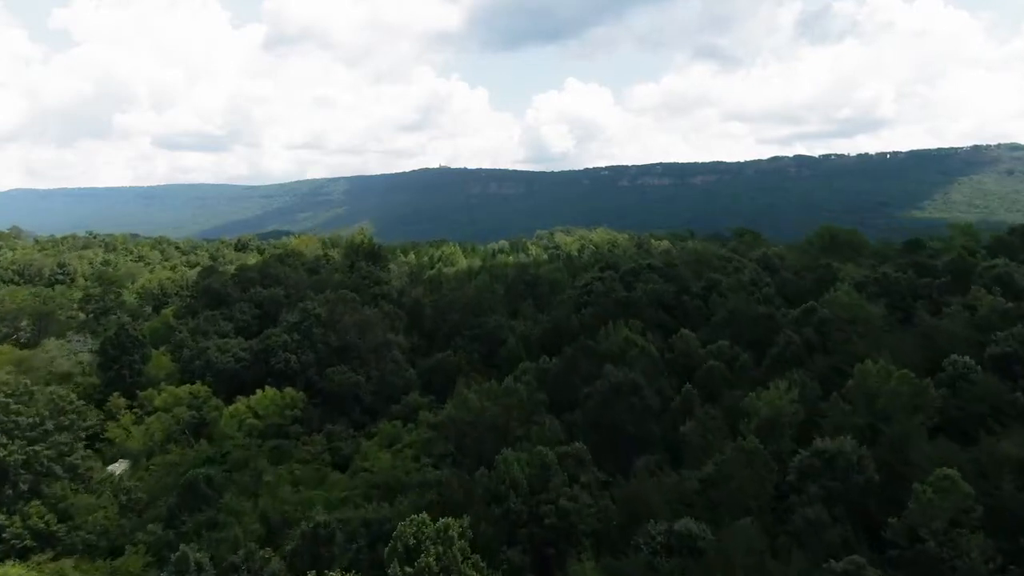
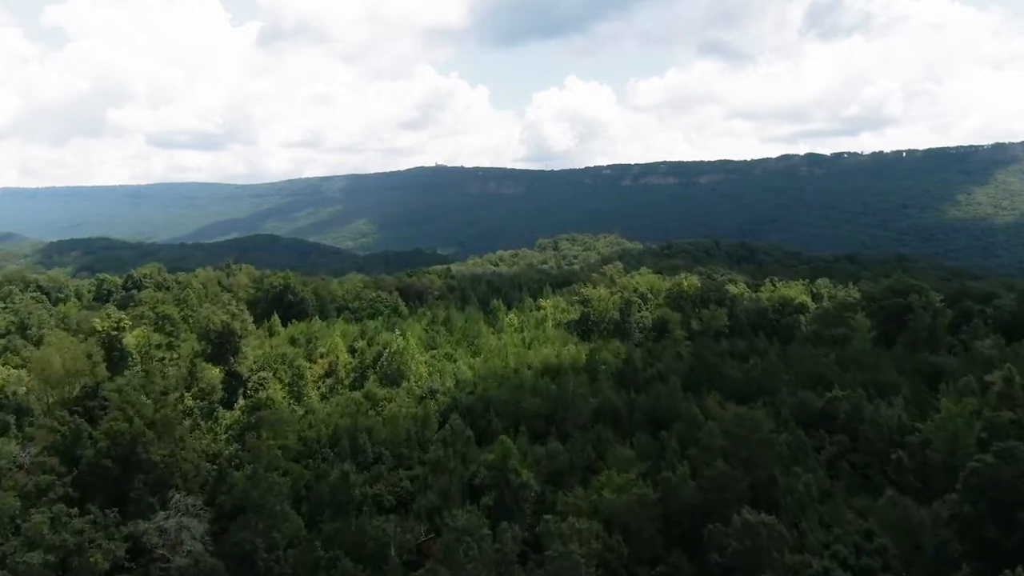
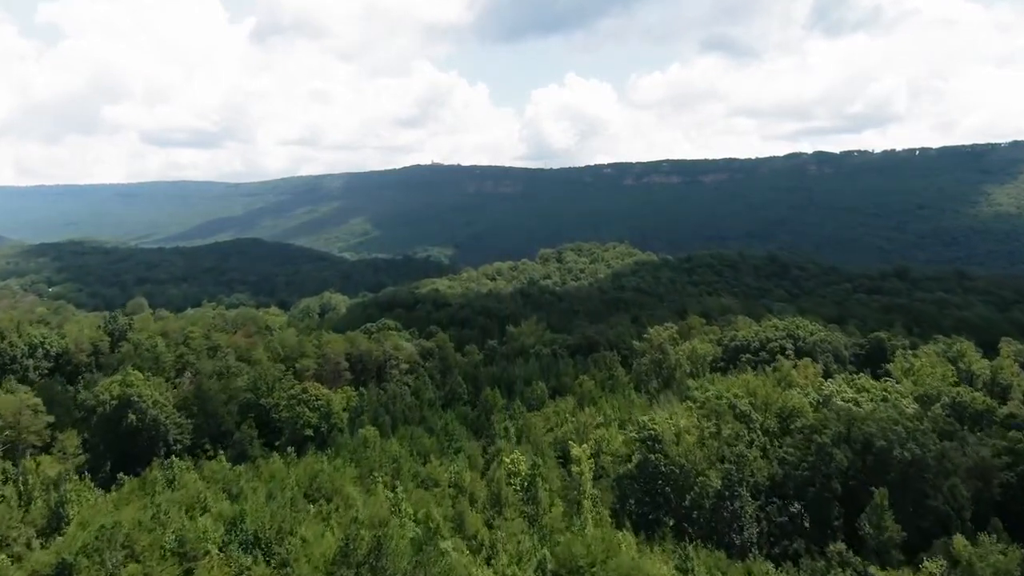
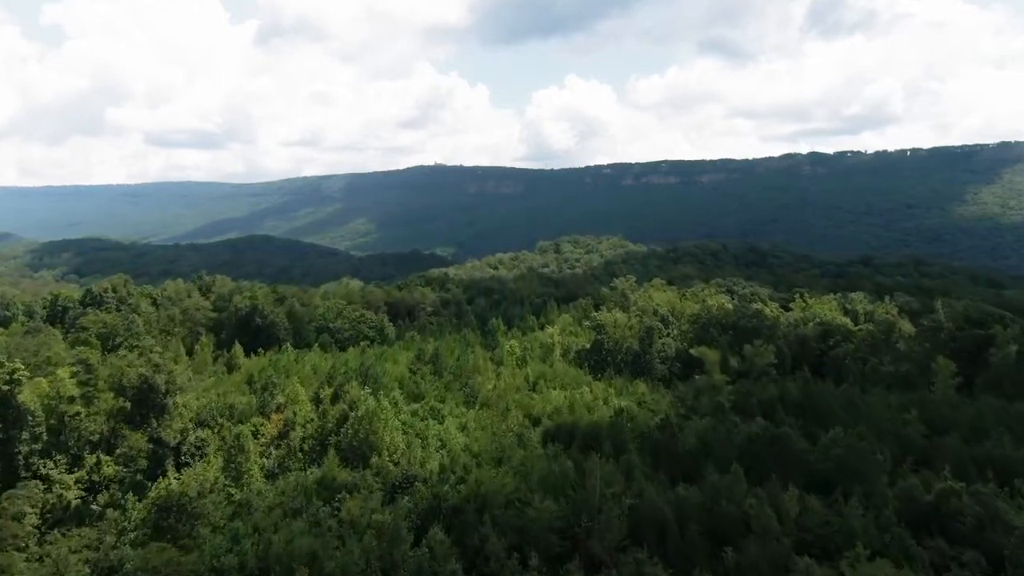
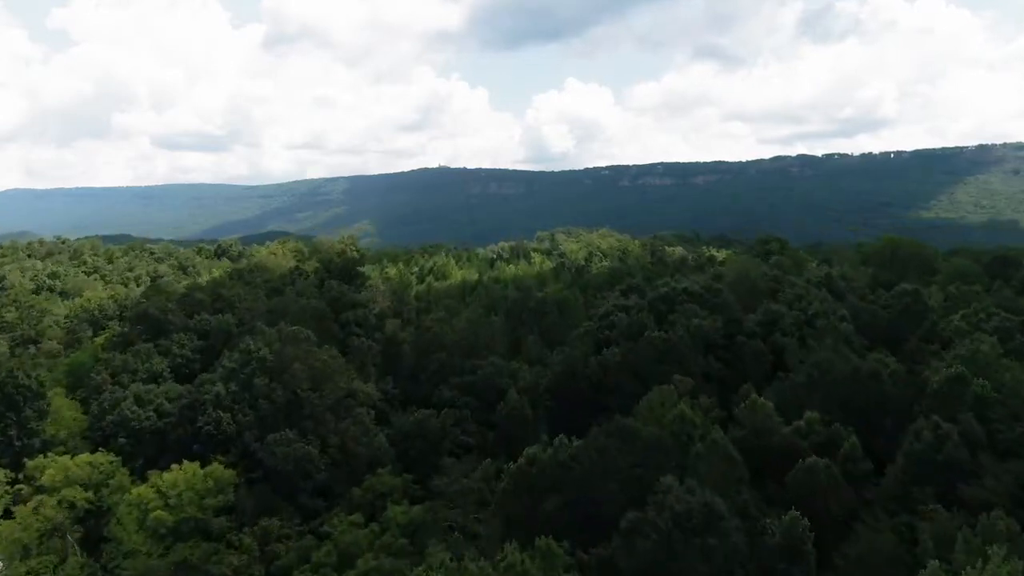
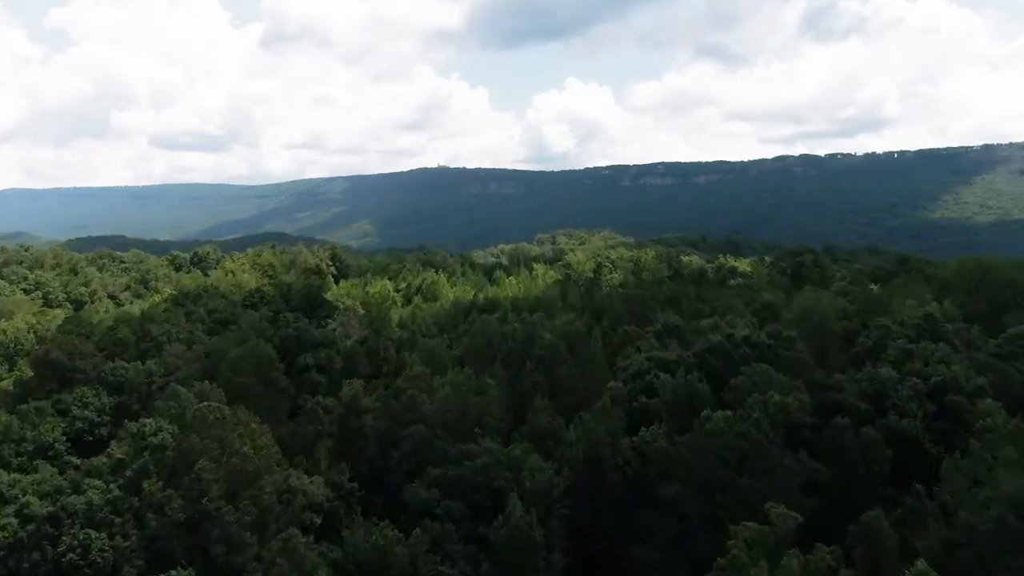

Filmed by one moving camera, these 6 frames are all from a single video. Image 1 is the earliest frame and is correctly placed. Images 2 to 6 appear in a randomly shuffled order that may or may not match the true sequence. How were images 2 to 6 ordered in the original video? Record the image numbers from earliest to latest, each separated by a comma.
5, 6, 2, 4, 3
